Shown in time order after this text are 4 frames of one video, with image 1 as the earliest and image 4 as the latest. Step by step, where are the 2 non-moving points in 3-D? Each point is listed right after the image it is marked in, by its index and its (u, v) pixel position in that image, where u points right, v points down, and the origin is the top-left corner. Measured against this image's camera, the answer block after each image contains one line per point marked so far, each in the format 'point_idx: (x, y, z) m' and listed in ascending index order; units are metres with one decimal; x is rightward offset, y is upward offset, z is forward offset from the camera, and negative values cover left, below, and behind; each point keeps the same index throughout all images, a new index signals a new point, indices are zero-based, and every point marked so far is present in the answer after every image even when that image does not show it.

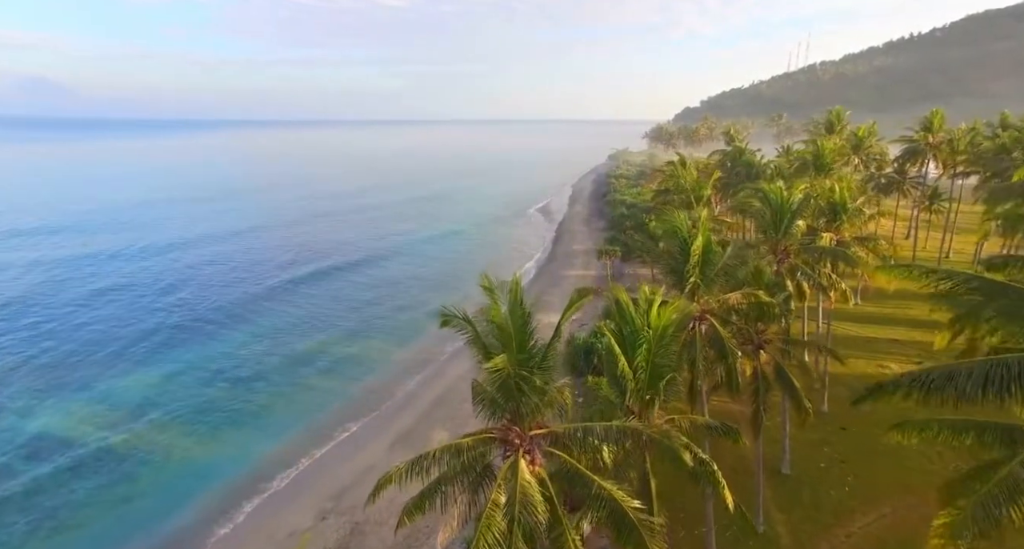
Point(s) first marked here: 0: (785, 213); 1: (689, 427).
0: (+9.6, +2.1, +19.6) m
1: (+3.8, -3.3, +12.0) m
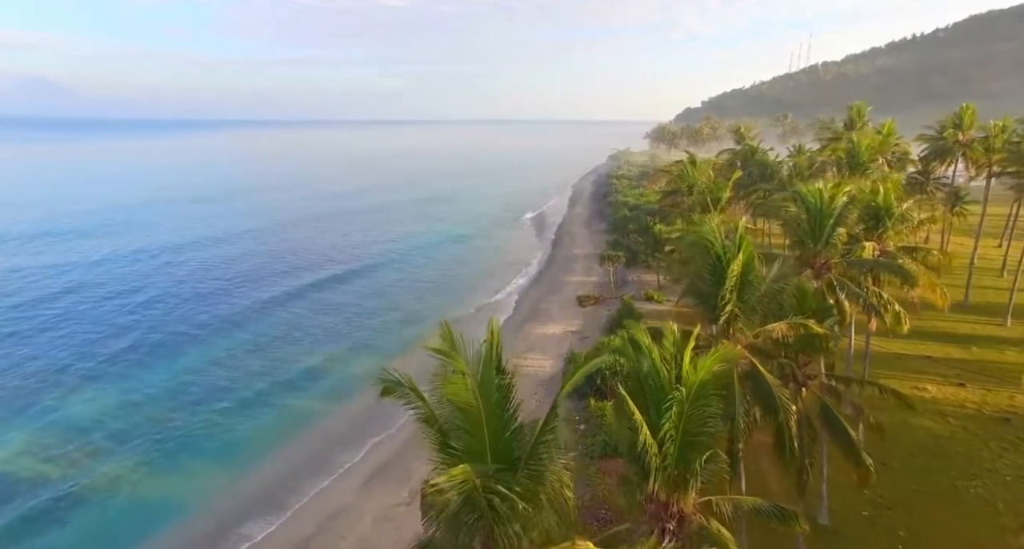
0: (+9.3, +1.6, +16.5) m
1: (+3.5, -3.8, +9.0) m
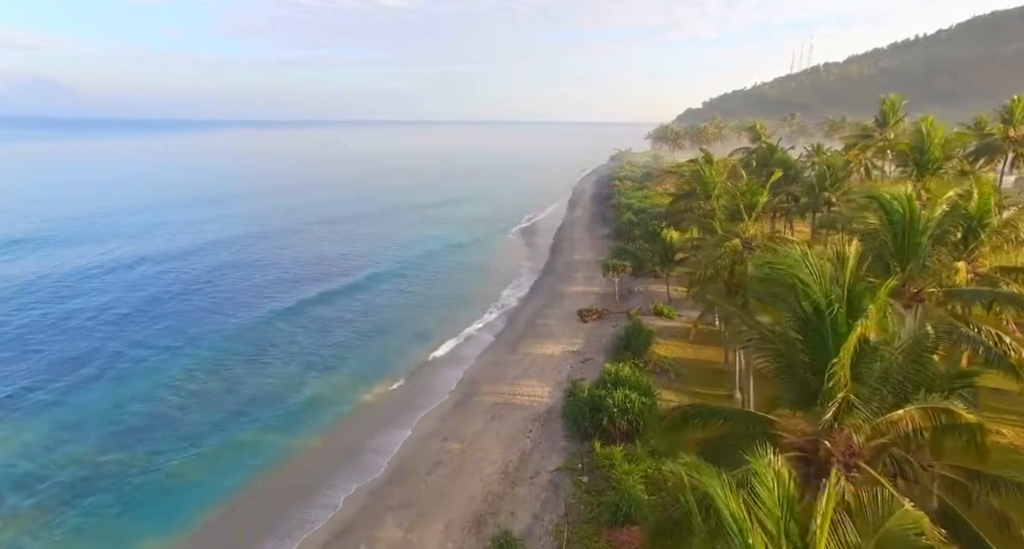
0: (+8.9, +0.8, +12.3) m
1: (+3.2, -4.6, +4.7) m
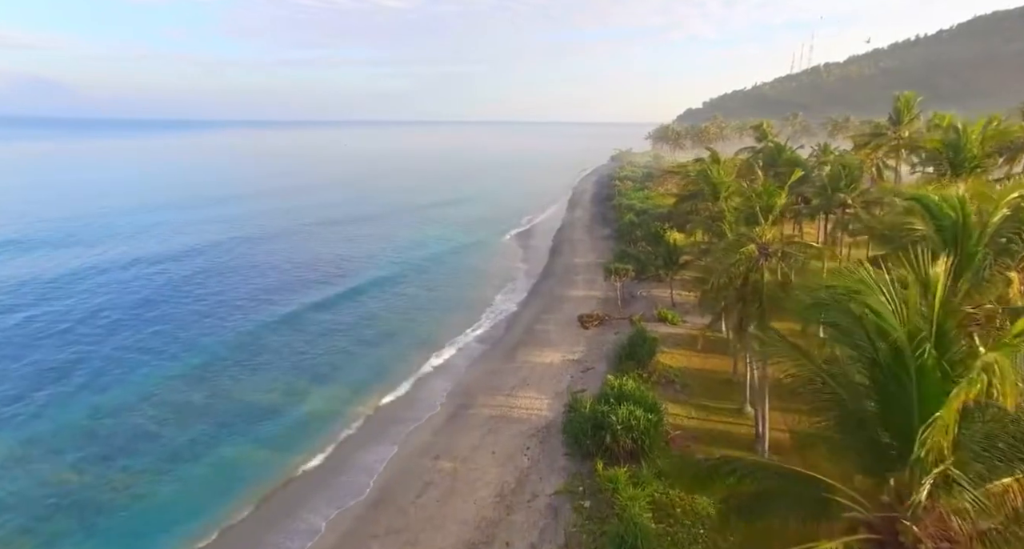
0: (+8.8, +0.6, +10.7) m
1: (+3.0, -4.8, +3.1) m
